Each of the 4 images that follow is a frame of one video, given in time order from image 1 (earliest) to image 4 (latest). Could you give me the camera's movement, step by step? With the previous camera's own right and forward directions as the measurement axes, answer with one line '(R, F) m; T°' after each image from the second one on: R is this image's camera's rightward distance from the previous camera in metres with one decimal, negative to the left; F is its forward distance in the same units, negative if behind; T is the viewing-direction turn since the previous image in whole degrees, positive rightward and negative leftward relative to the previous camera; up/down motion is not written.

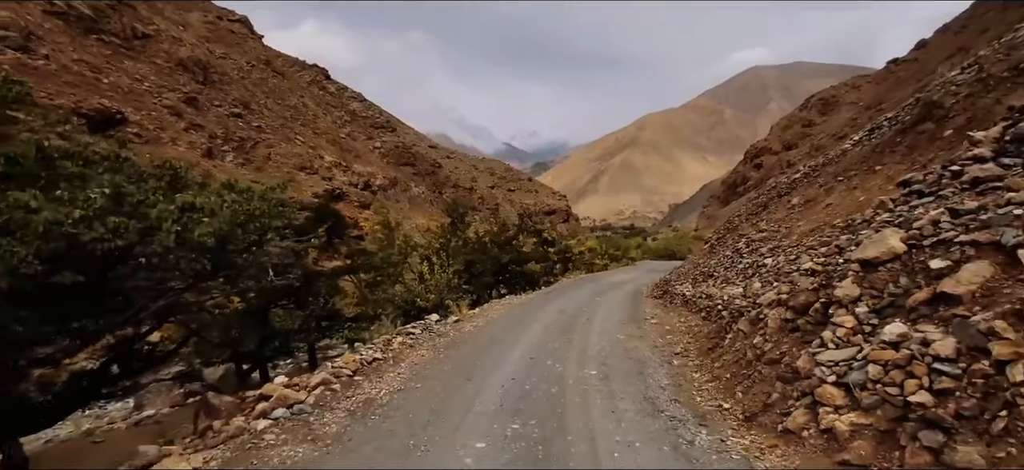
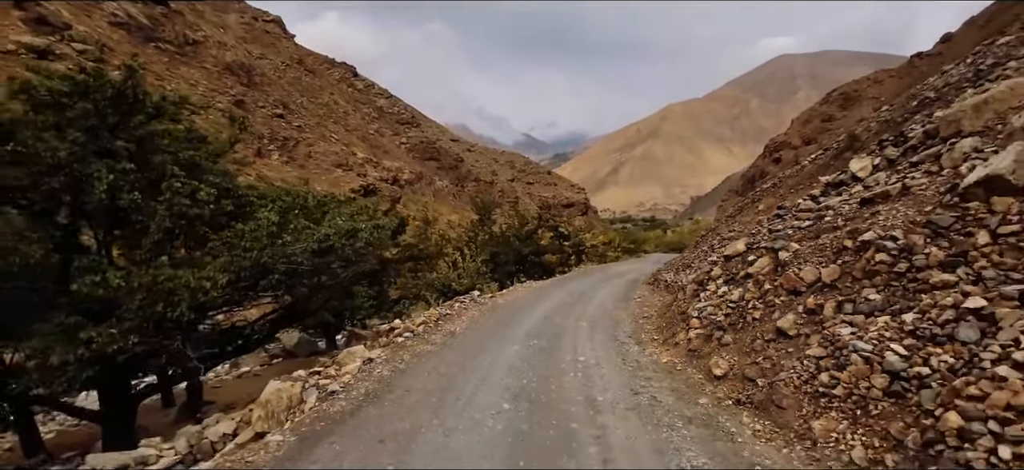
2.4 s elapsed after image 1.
(-0.1, -5.5) m; -2°
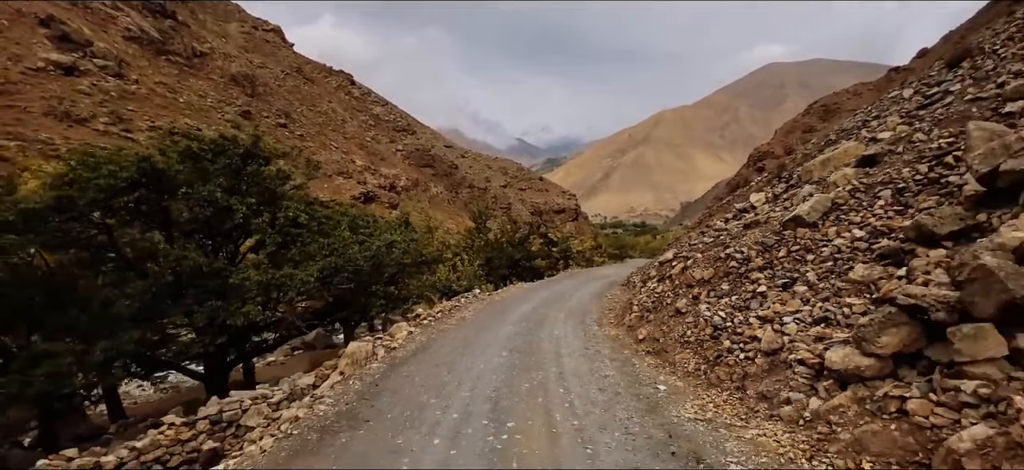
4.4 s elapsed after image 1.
(-0.1, -4.7) m; +1°
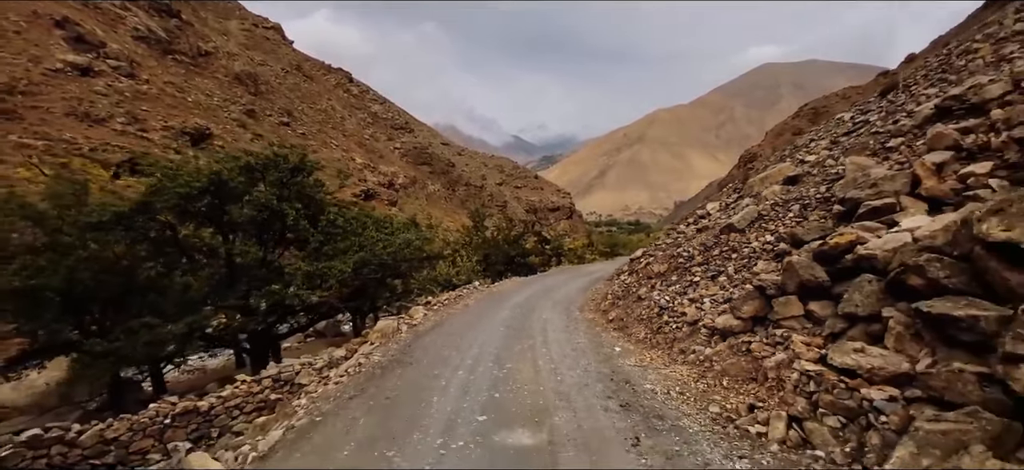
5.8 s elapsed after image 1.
(-0.1, -3.4) m; +1°
